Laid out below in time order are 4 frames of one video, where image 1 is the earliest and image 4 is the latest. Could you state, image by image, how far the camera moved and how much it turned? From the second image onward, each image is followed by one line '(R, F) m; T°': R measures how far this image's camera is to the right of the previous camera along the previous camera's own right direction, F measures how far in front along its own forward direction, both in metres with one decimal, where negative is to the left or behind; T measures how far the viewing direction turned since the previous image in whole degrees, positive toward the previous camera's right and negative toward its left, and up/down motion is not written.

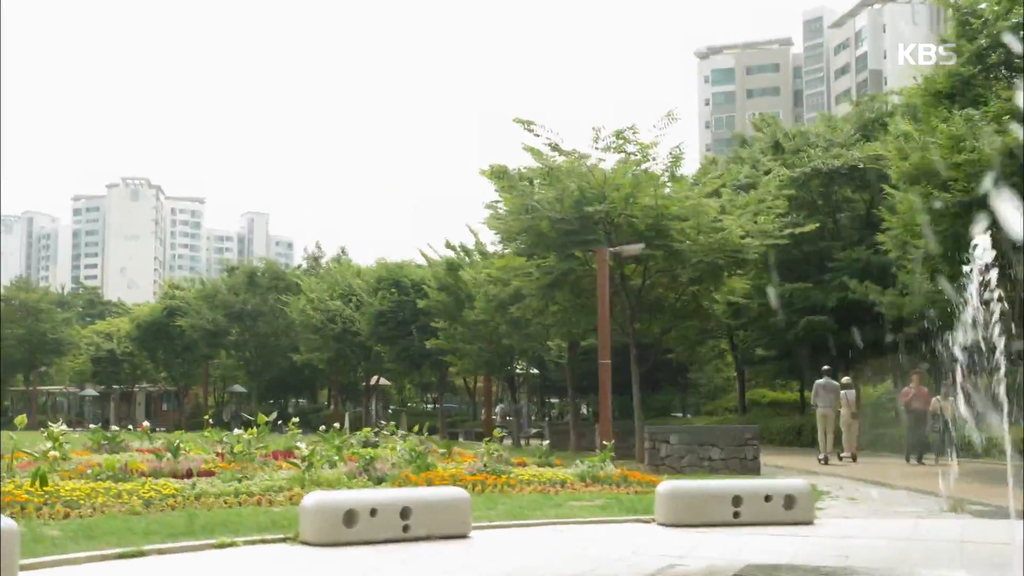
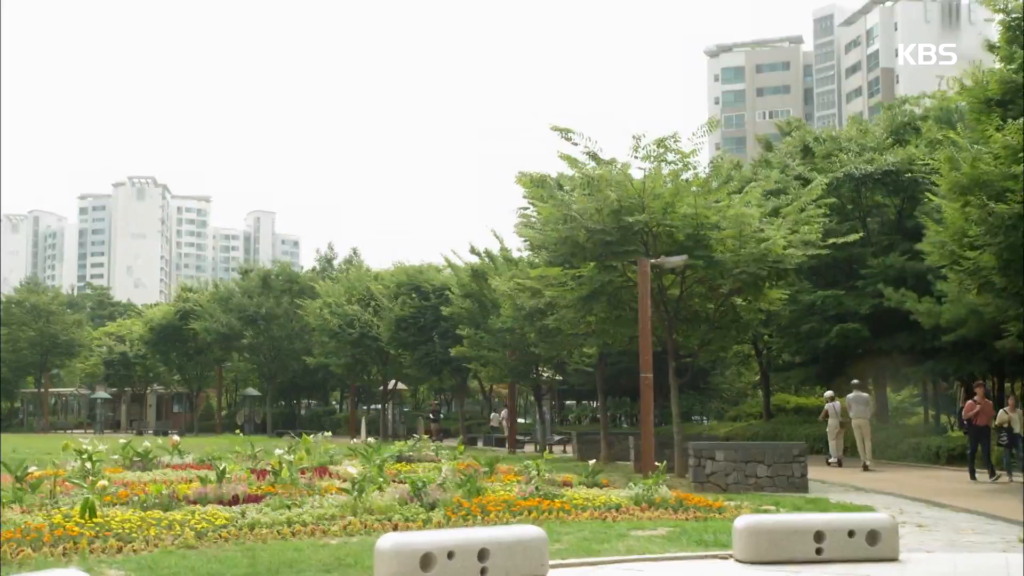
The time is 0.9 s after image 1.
(-0.4, +0.3) m; 0°
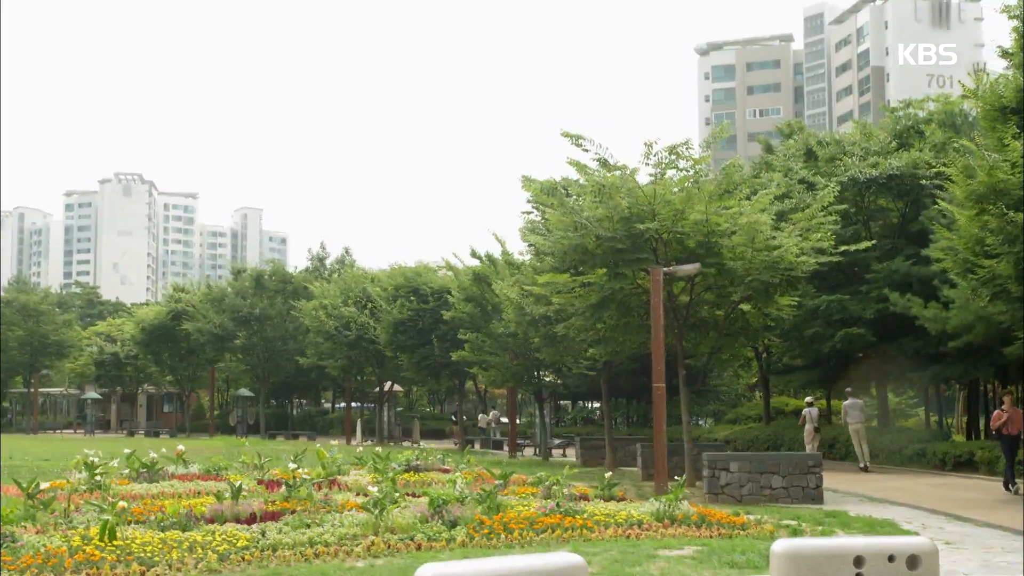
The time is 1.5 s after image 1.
(-0.3, +0.1) m; +1°
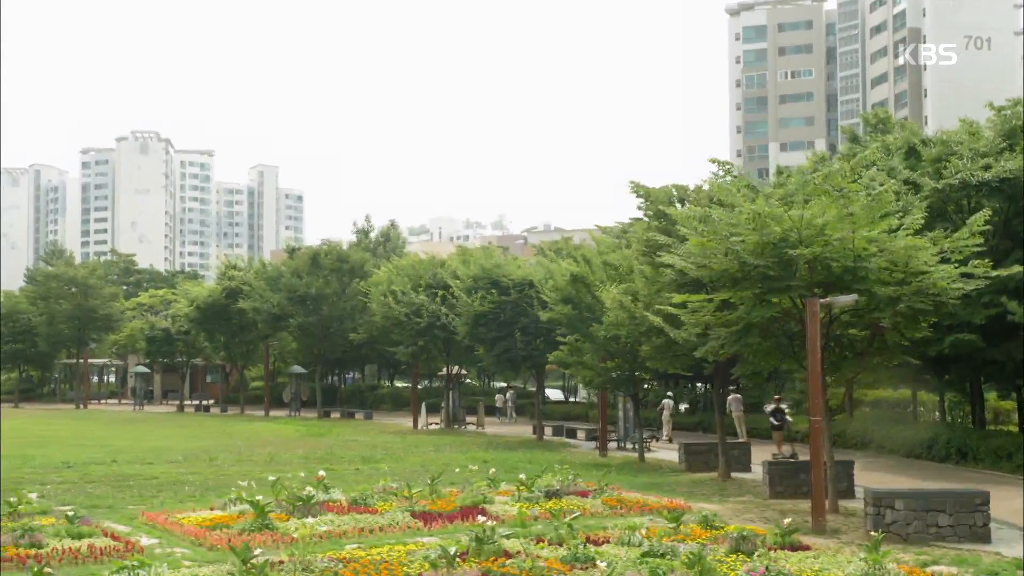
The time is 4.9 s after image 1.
(-1.7, +0.2) m; 0°
